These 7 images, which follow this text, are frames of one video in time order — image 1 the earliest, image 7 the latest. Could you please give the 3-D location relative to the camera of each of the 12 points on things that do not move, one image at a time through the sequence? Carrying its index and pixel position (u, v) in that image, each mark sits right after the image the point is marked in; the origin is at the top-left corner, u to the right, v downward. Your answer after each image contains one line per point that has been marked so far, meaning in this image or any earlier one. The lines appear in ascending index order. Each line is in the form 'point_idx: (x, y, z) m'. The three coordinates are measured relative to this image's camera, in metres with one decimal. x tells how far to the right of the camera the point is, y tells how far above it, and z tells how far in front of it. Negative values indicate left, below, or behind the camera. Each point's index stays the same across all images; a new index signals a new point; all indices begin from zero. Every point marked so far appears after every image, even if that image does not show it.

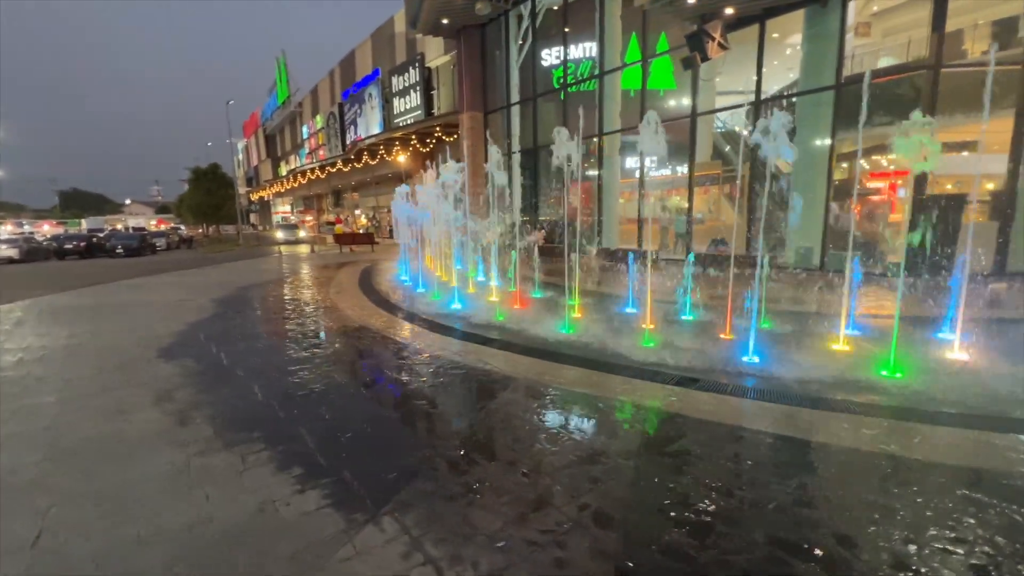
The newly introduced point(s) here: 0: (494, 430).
0: (-0.1, -1.1, +3.4) m
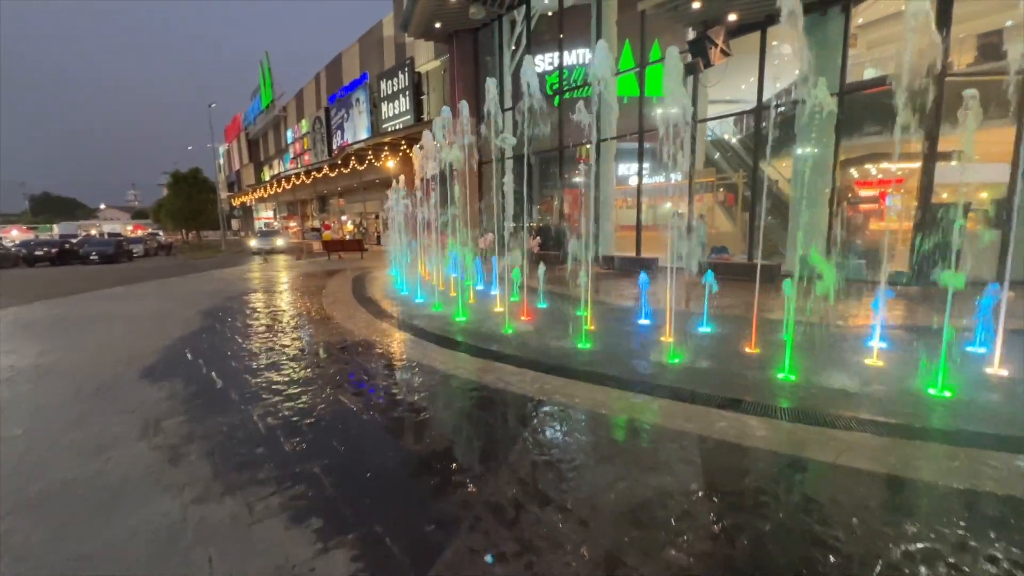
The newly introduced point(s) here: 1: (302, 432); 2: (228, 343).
0: (+0.2, -1.2, +3.0) m
1: (-1.6, -1.1, +3.5) m
2: (-4.0, -0.8, +6.4) m
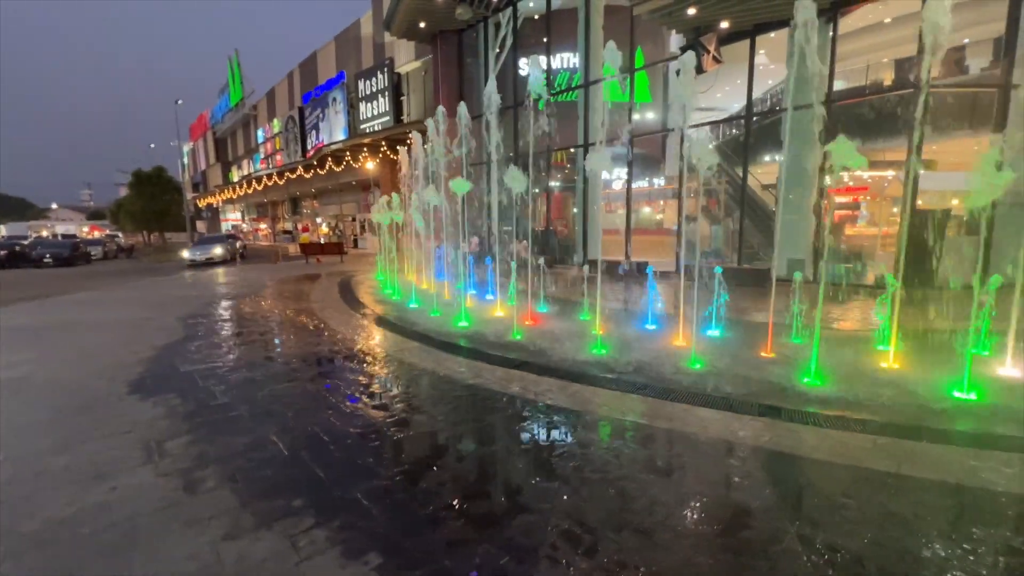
0: (+0.5, -1.2, +2.8) m
1: (-1.3, -1.2, +3.2) m
2: (-3.8, -0.8, +5.9) m
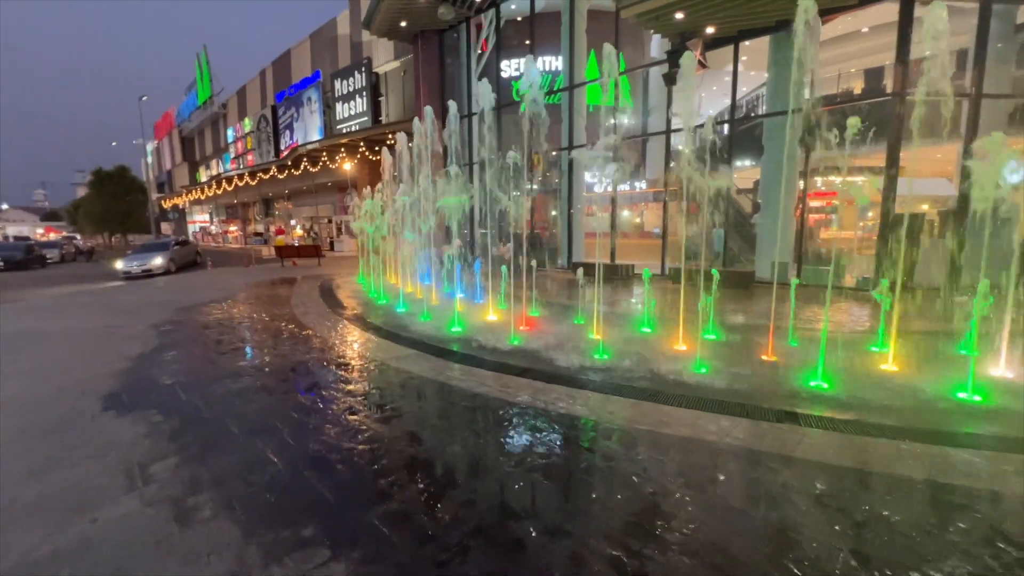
0: (+0.7, -1.2, +2.7) m
1: (-1.1, -1.2, +2.9) m
2: (-3.8, -0.9, +5.5) m
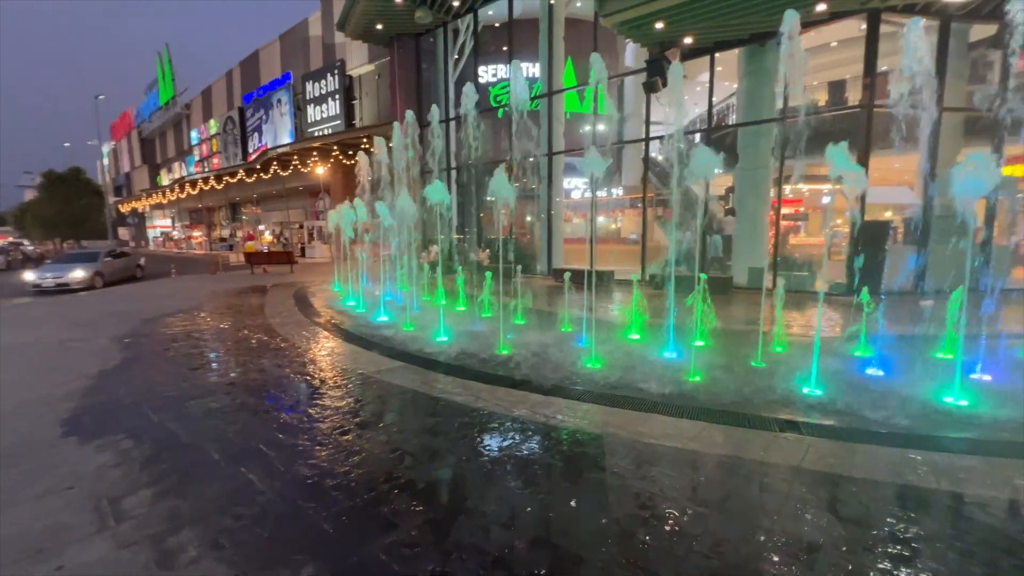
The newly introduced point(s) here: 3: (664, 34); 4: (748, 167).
0: (+0.8, -1.3, +2.6) m
1: (-1.1, -1.3, +2.7) m
2: (-3.9, -1.0, +5.2) m
3: (+3.6, +6.1, +10.8) m
4: (+6.3, +3.3, +12.2) m
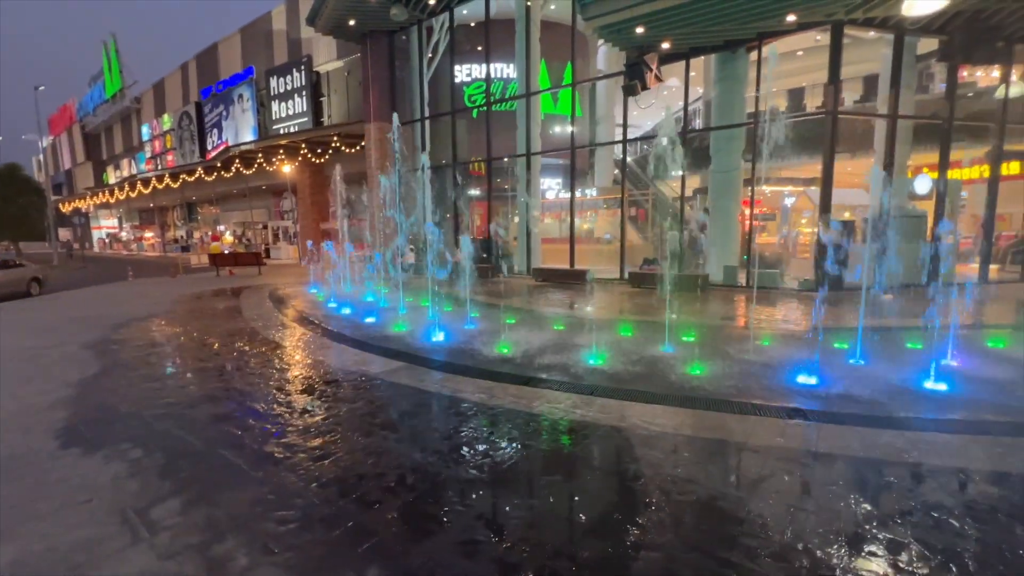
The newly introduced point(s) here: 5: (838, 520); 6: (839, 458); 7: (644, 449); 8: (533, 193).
0: (+1.0, -1.3, +2.6) m
1: (-0.8, -1.3, +2.7) m
2: (-3.8, -1.1, +4.9) m
3: (+3.2, +6.1, +11.1) m
4: (+5.8, +3.3, +12.6) m
5: (+1.8, -1.3, +2.6) m
6: (+2.3, -1.2, +3.3) m
7: (+1.0, -1.2, +3.4) m
8: (+0.8, +3.3, +15.7) m
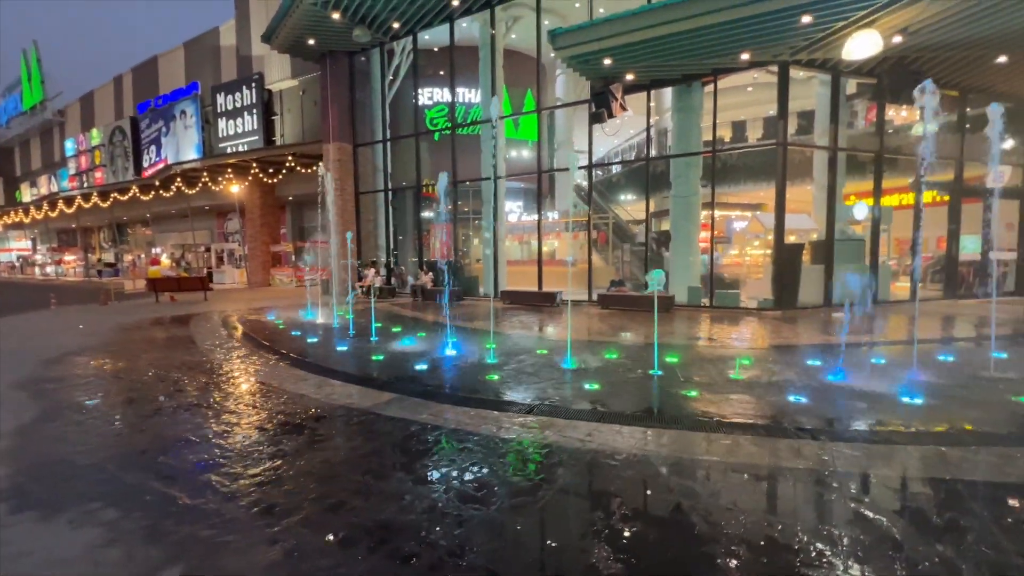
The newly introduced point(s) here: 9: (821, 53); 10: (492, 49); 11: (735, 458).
0: (+1.3, -1.4, +2.6) m
1: (-0.5, -1.4, +2.4) m
2: (-3.8, -1.4, +4.3) m
3: (+2.5, +5.6, +11.6) m
4: (+5.0, +2.7, +13.2) m
5: (+2.1, -1.4, +2.6) m
6: (+2.5, -1.4, +3.3) m
7: (+1.2, -1.4, +3.3) m
8: (-0.4, +2.5, +15.8) m
9: (+7.2, +5.5, +10.6) m
10: (-0.7, +8.0, +15.2) m
11: (+1.8, -1.4, +3.6) m
